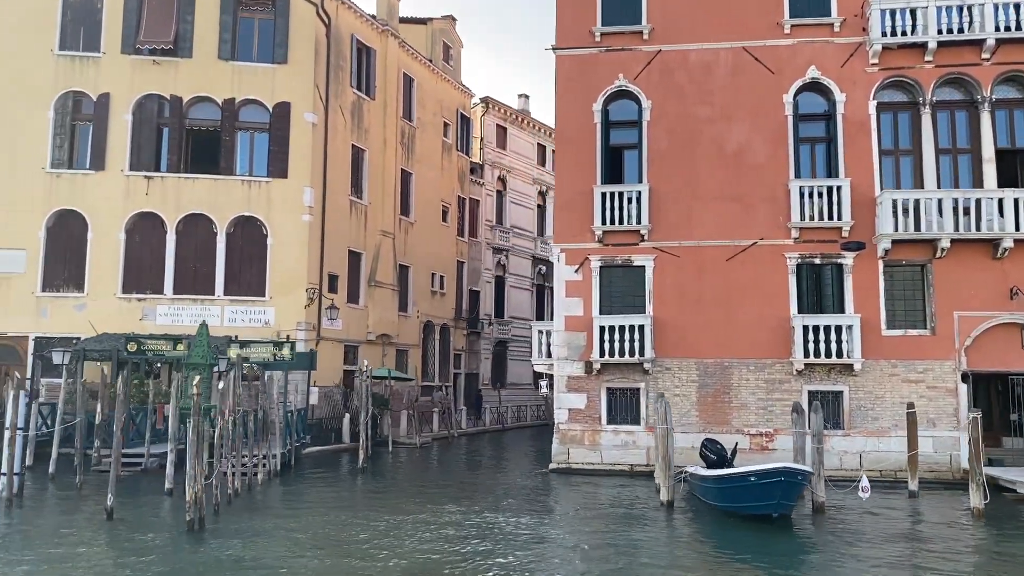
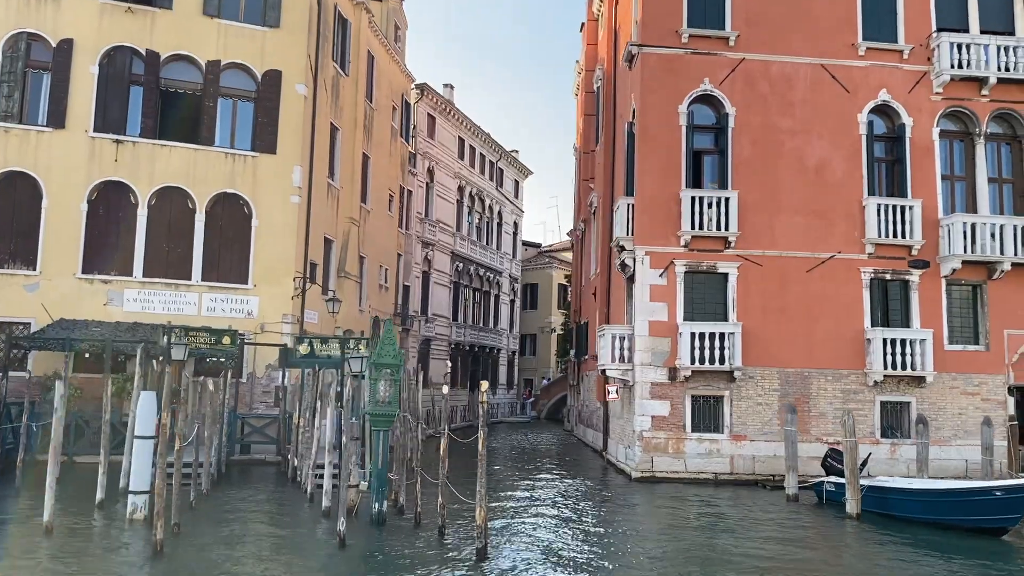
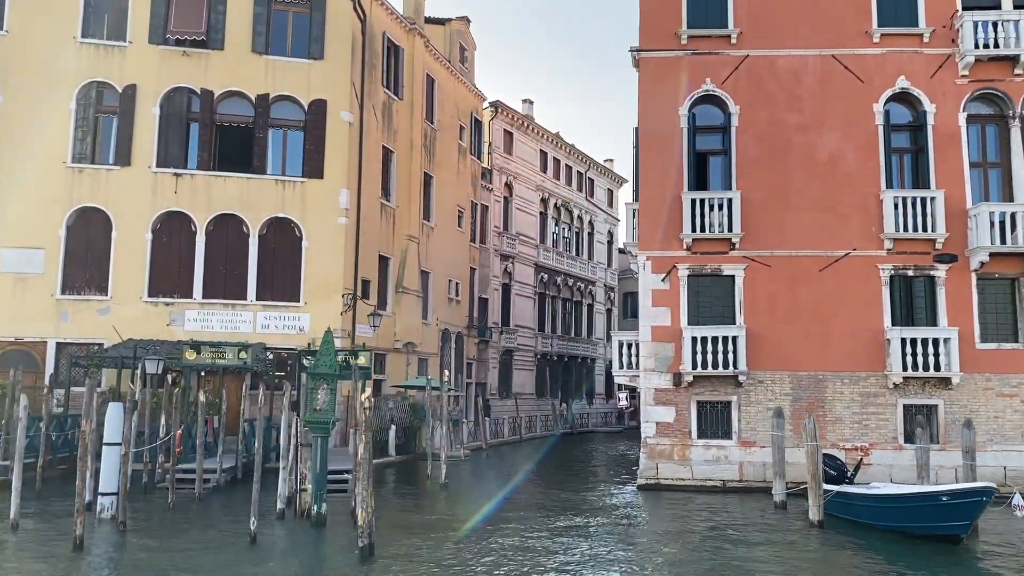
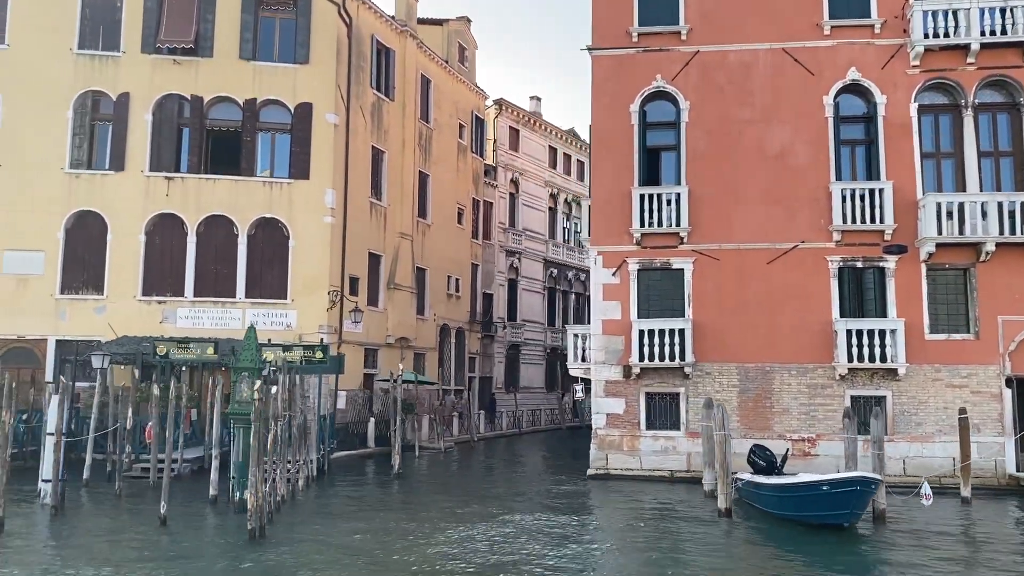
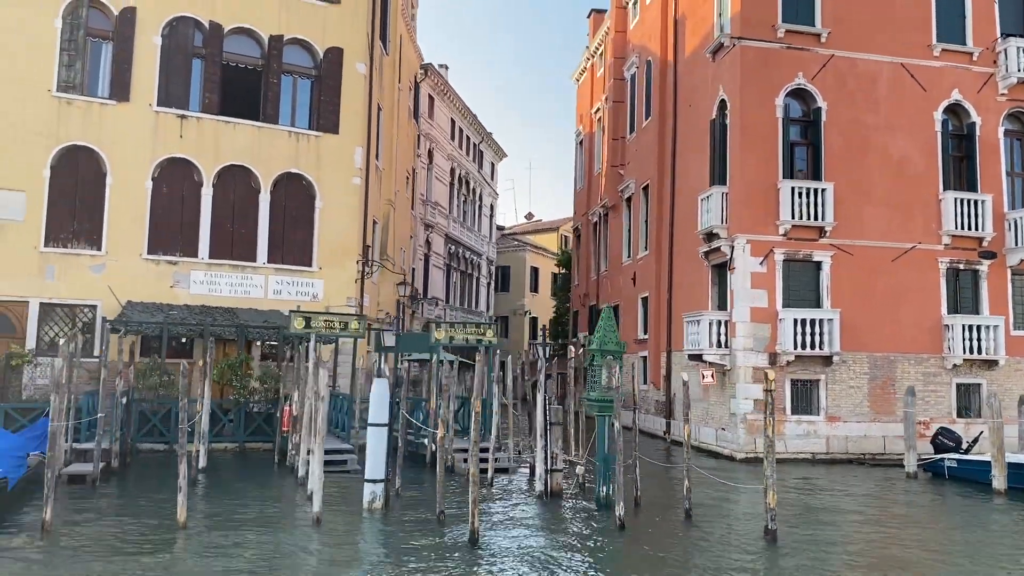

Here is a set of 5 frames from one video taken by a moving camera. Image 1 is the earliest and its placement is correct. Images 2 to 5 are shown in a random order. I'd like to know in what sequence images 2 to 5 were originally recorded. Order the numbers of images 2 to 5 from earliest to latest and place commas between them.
4, 3, 2, 5
